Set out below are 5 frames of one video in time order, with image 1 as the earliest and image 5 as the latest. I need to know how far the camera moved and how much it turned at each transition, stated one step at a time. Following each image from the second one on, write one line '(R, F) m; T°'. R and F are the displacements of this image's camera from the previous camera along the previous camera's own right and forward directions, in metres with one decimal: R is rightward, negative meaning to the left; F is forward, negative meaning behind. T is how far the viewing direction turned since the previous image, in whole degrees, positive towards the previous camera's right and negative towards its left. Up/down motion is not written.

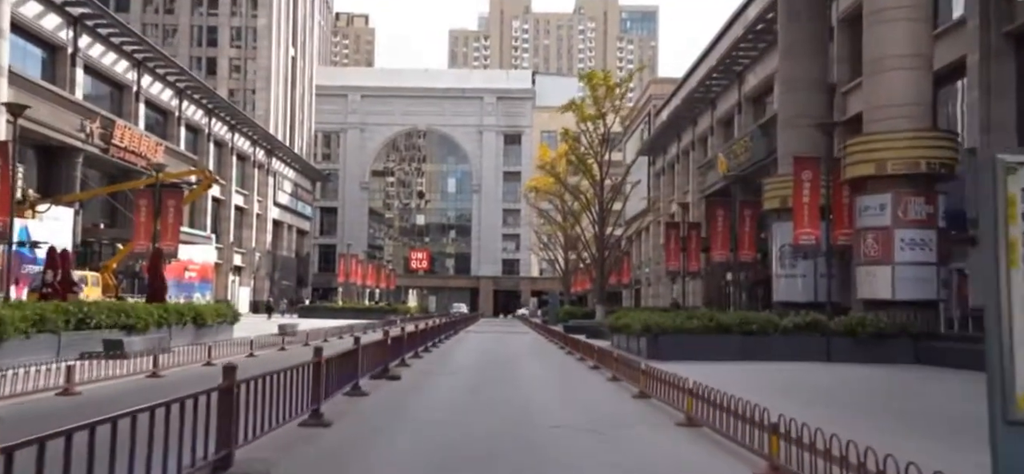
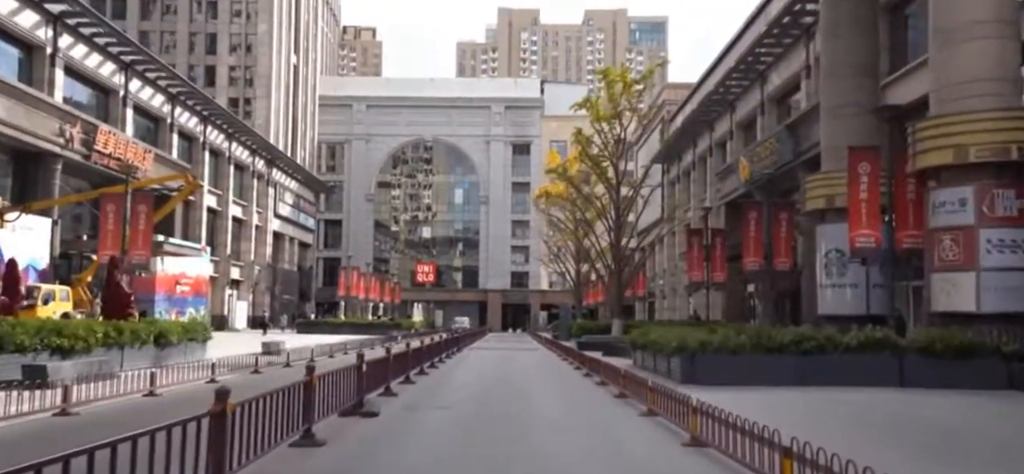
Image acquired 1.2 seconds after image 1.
(0.0, +3.0) m; -1°
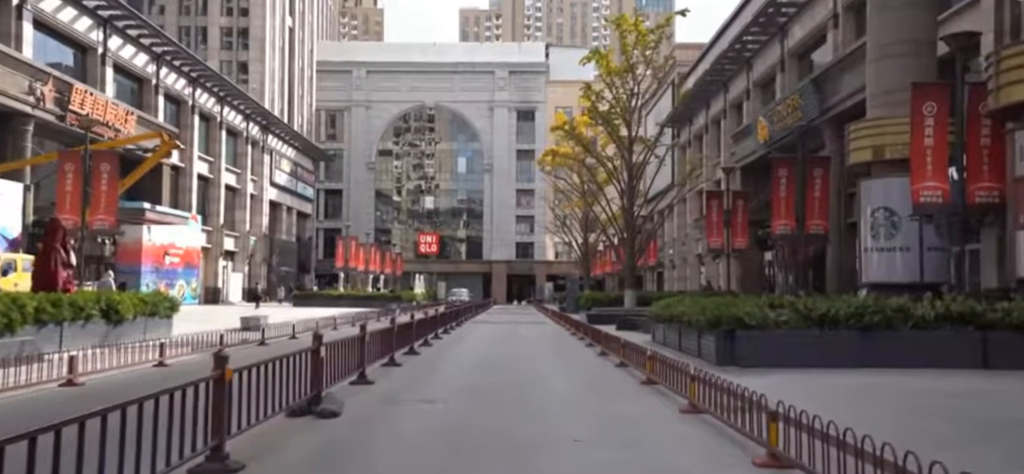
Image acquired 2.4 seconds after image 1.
(0.0, +2.7) m; 0°
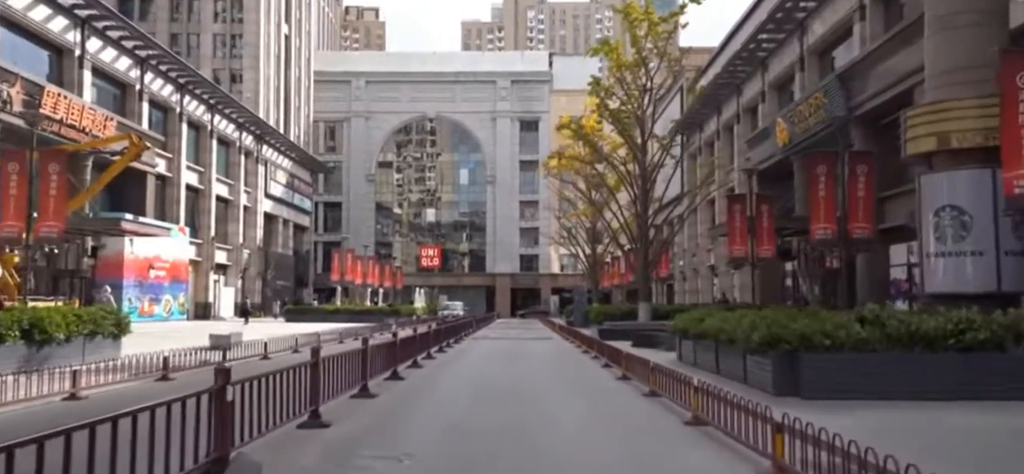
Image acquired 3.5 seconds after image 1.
(0.0, +2.8) m; 0°
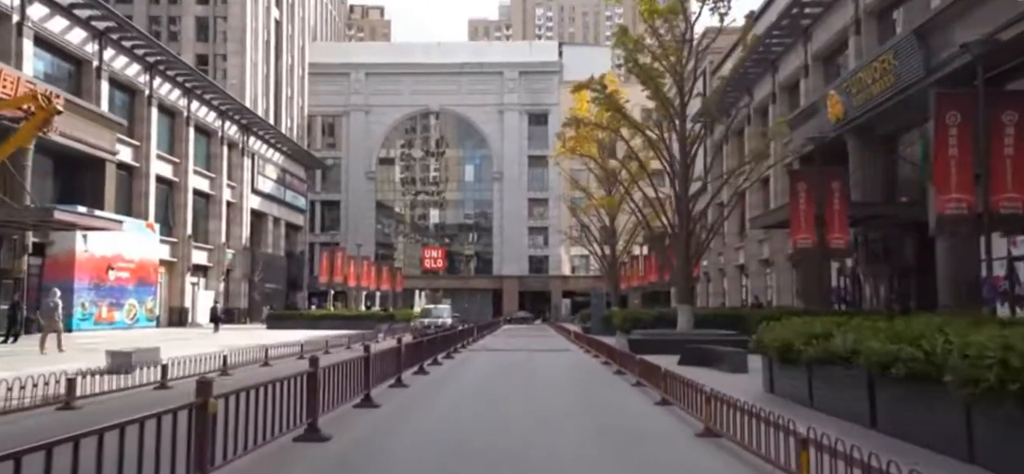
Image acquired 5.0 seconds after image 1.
(0.0, +6.0) m; -1°
